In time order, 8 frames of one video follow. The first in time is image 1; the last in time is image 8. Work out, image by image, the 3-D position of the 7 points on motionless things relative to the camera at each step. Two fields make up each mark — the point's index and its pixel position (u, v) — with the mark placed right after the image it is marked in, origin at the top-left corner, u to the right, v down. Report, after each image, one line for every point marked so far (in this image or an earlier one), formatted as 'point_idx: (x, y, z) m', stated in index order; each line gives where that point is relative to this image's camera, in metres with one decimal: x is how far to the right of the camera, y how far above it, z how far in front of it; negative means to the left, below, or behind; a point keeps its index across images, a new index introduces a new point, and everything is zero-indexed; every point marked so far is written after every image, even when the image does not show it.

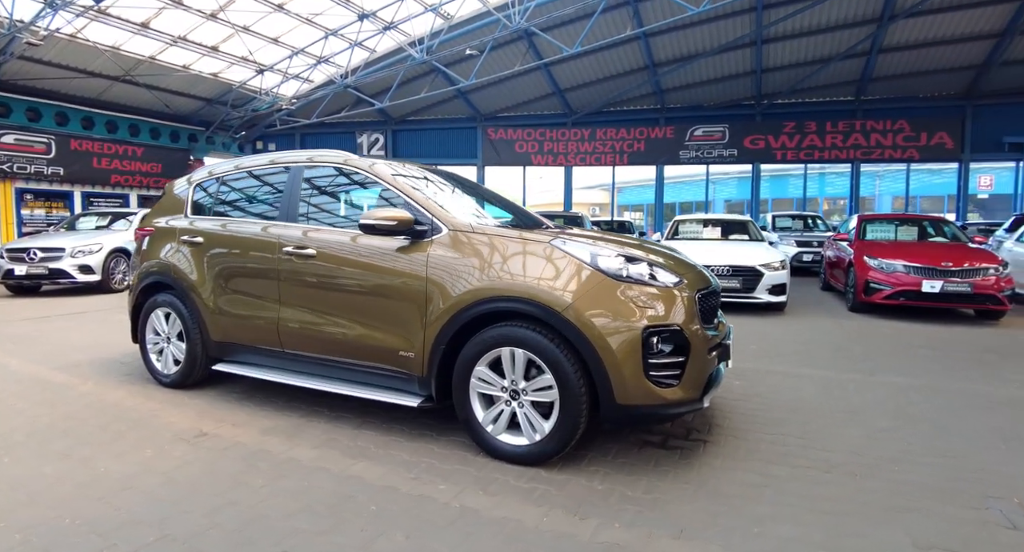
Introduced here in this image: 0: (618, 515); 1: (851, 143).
0: (+0.6, -1.1, +2.5) m
1: (+11.5, +4.5, +17.8) m
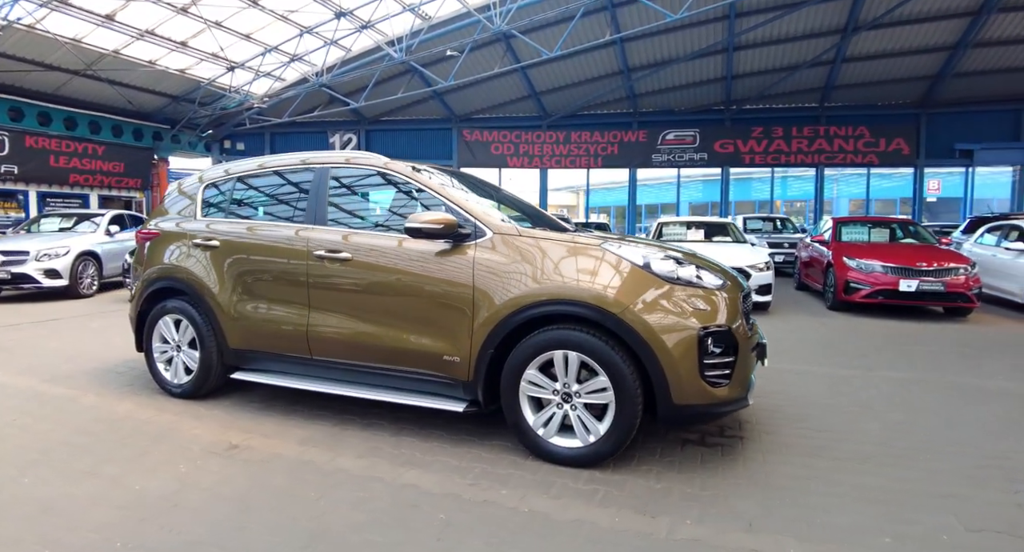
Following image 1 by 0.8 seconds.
0: (+0.9, -1.1, +2.6) m
1: (+10.7, +4.6, +18.6) m
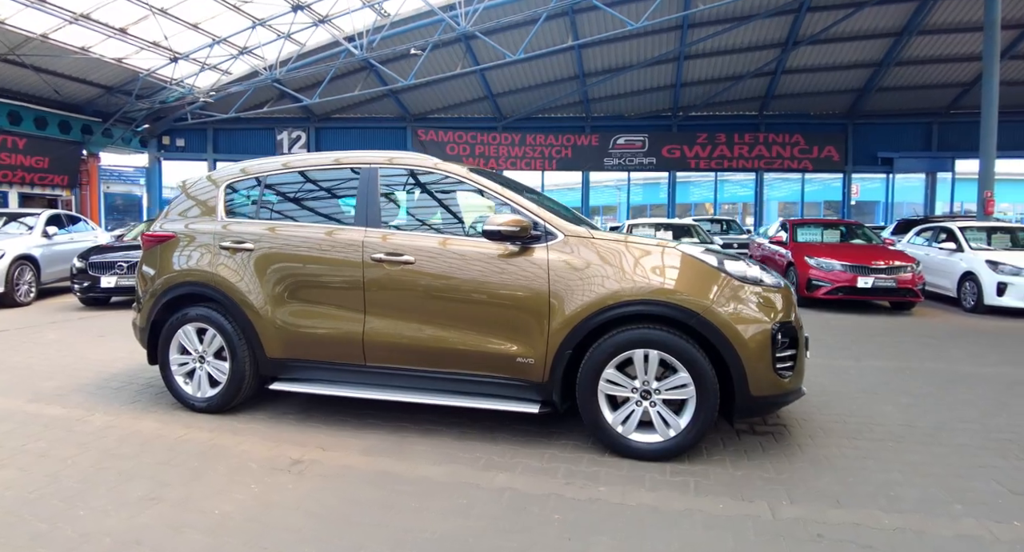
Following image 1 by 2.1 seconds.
0: (+1.4, -1.1, +2.7) m
1: (+9.2, +4.6, +19.8) m
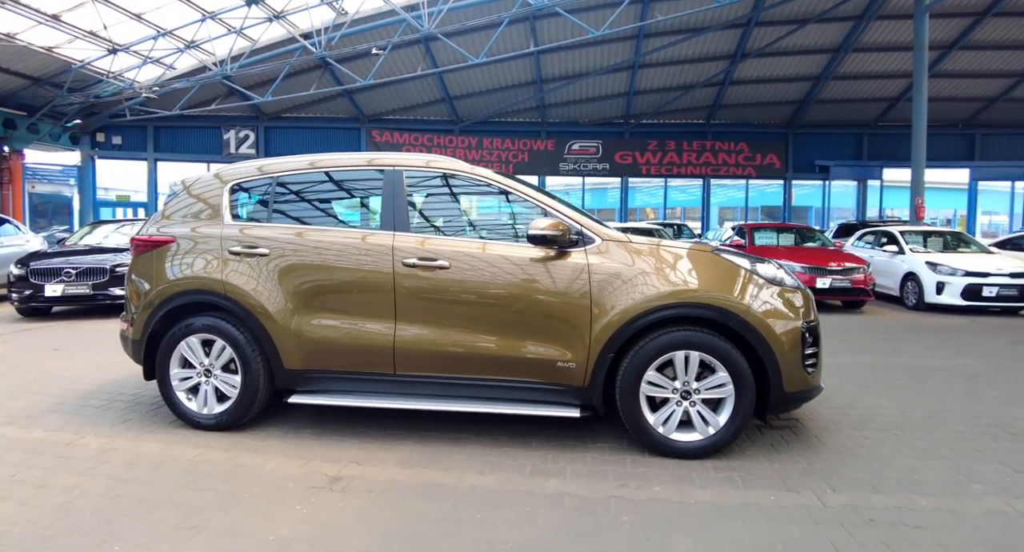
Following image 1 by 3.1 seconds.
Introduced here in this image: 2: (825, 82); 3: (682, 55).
0: (+1.7, -1.2, +2.9) m
1: (+7.5, +4.6, +20.7) m
2: (+10.9, +6.8, +18.3) m
3: (+5.5, +7.2, +17.0) m
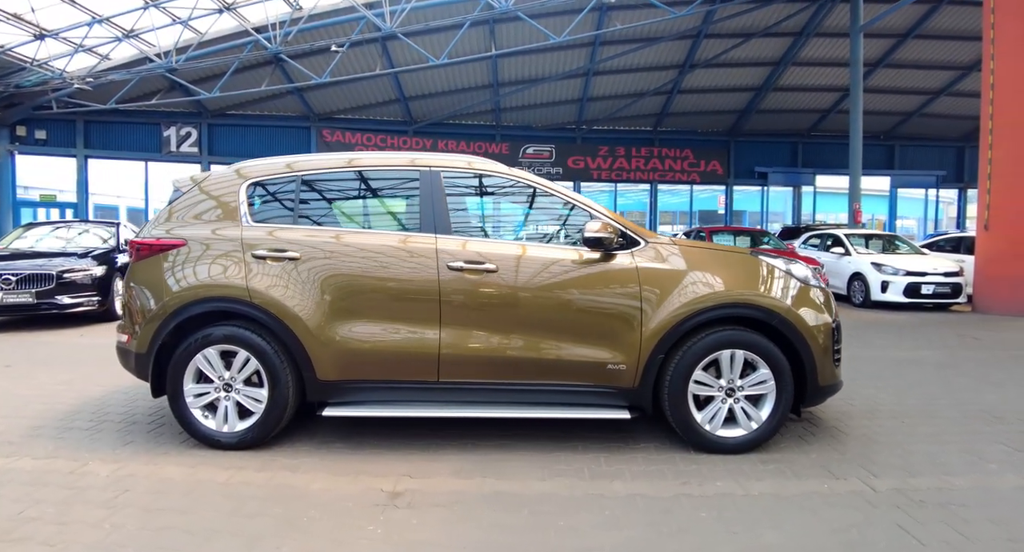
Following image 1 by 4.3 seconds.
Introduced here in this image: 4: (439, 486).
0: (+2.0, -1.2, +3.0) m
1: (+5.8, +4.5, +21.5) m
2: (+9.3, +6.8, +19.4) m
3: (+4.1, +7.1, +17.6) m
4: (-0.4, -1.1, +2.8) m
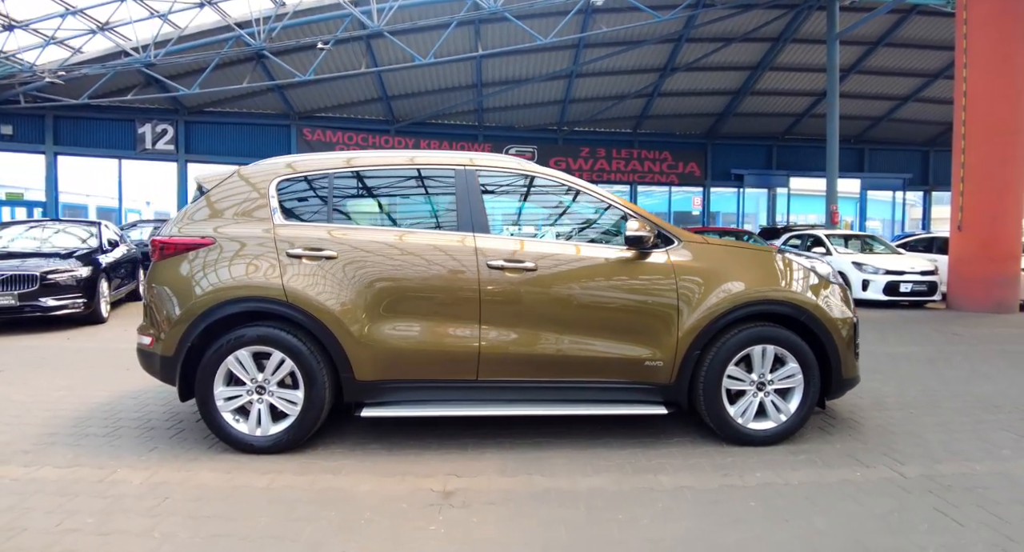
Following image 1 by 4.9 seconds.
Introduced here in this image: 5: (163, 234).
0: (+2.3, -1.1, +3.2) m
1: (+5.1, +4.5, +21.8) m
2: (+8.7, +6.8, +19.9) m
3: (+3.6, +7.1, +17.8) m
4: (-0.1, -1.1, +2.8) m
5: (-2.2, +0.3, +3.4) m
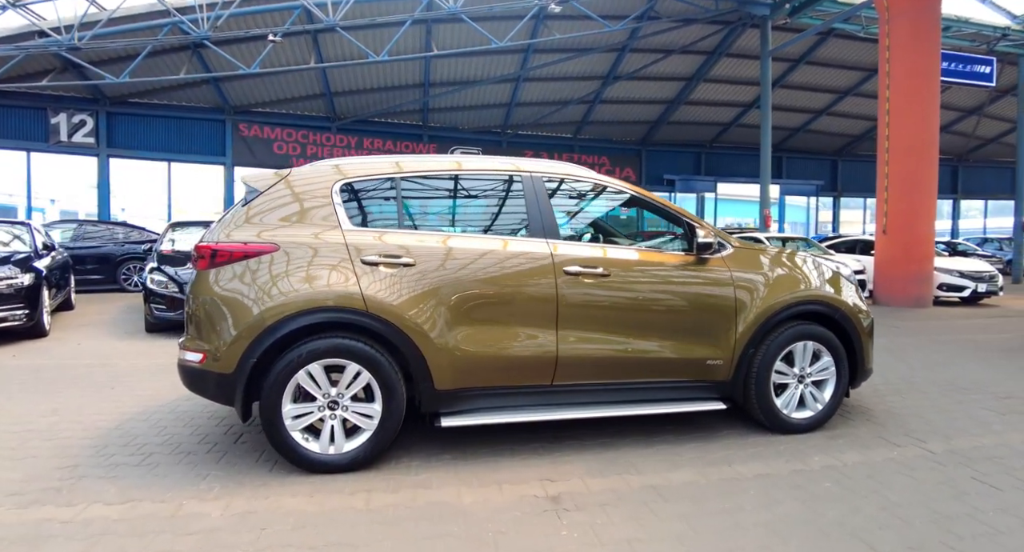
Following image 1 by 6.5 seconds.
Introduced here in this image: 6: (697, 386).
0: (+2.7, -1.1, +3.6) m
1: (+2.8, +4.5, +22.4) m
2: (+6.6, +6.8, +21.1) m
3: (+1.8, +7.1, +18.3) m
4: (+0.4, -1.2, +2.9) m
5: (-1.8, +0.2, +3.1) m
6: (+1.3, -0.7, +3.5) m
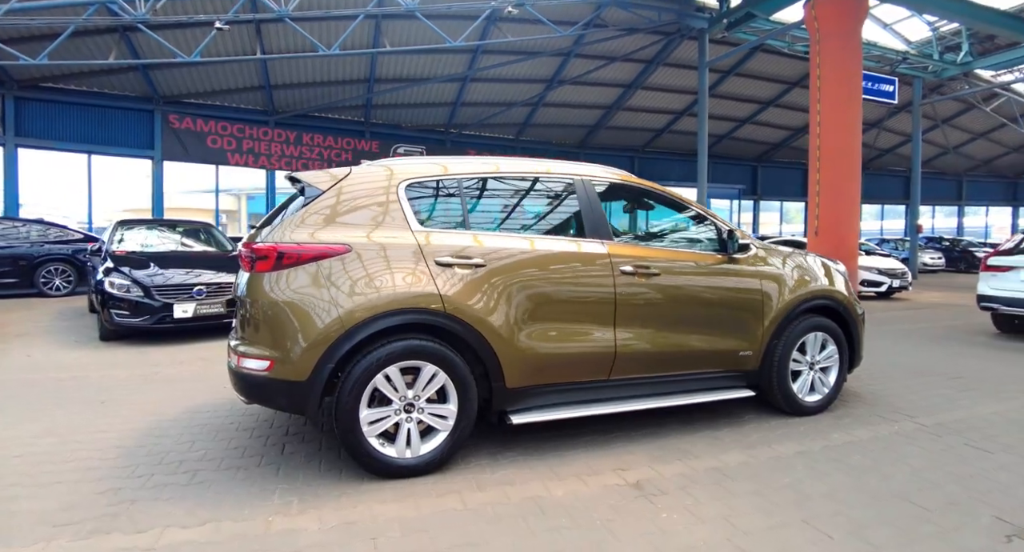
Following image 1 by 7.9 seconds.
0: (+3.1, -1.1, +4.1) m
1: (+0.5, +4.5, +22.7) m
2: (+4.4, +6.9, +21.9) m
3: (+0.1, +7.1, +18.5) m
4: (+0.9, -1.2, +3.1) m
5: (-1.4, +0.2, +3.0) m
6: (+1.6, -0.7, +3.8) m
